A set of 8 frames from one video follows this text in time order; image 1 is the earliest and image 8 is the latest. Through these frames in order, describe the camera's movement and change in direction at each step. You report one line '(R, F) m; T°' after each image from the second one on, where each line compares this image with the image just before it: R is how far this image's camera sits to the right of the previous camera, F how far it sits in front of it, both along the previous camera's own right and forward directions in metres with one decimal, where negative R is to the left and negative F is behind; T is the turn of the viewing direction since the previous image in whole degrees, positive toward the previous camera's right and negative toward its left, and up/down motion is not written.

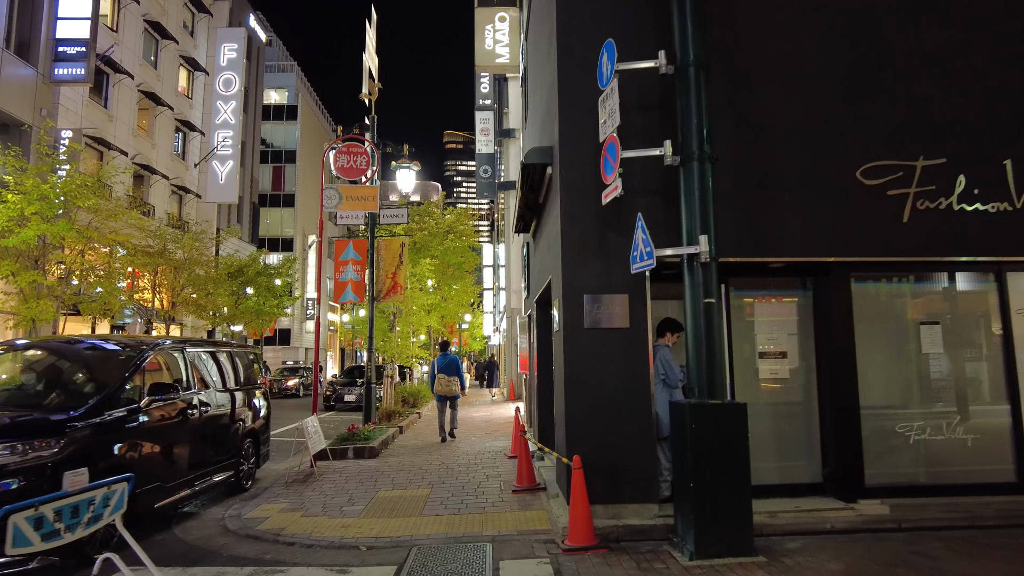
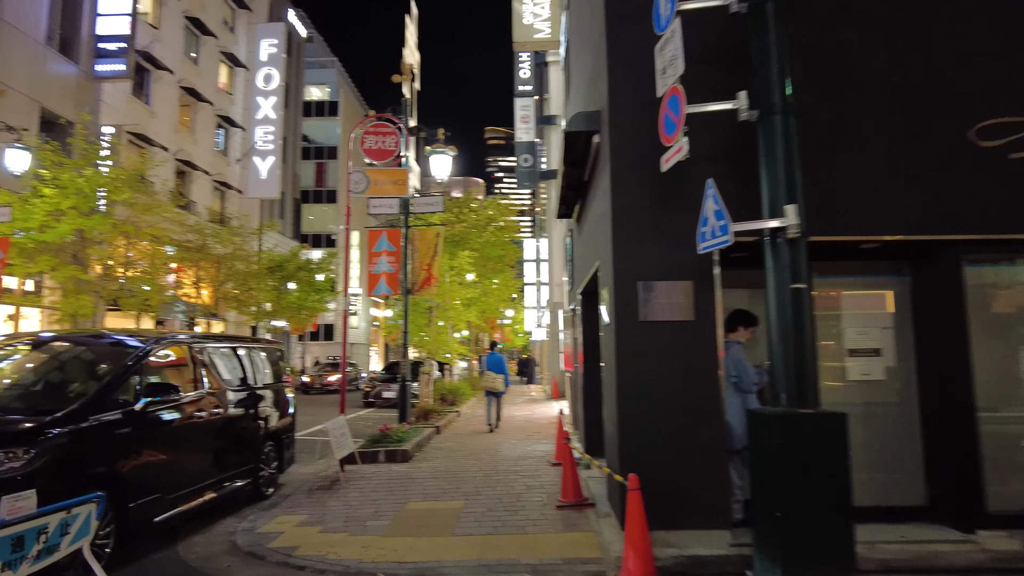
(0.0, +0.9) m; -4°
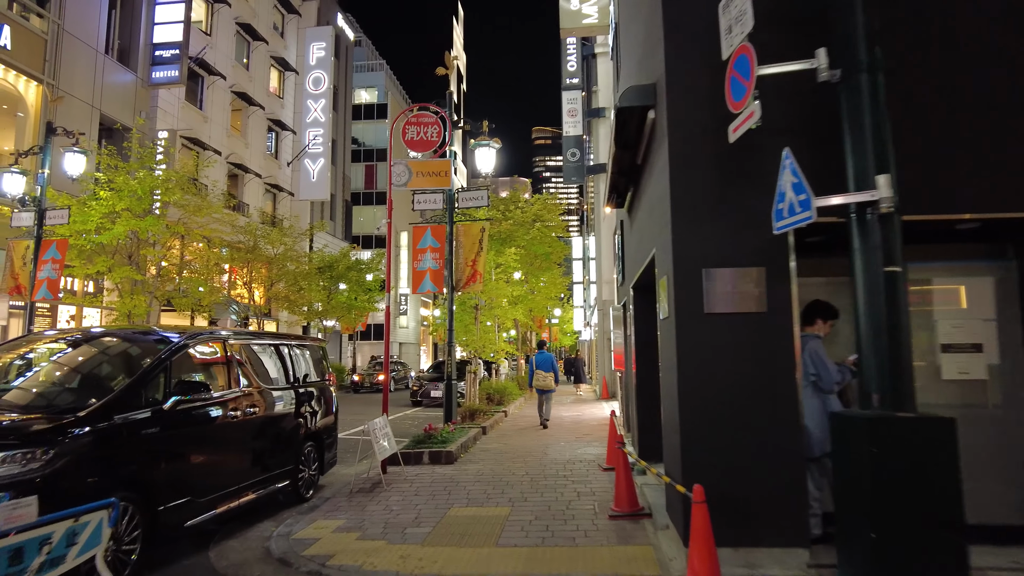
(0.0, +0.5) m; -4°
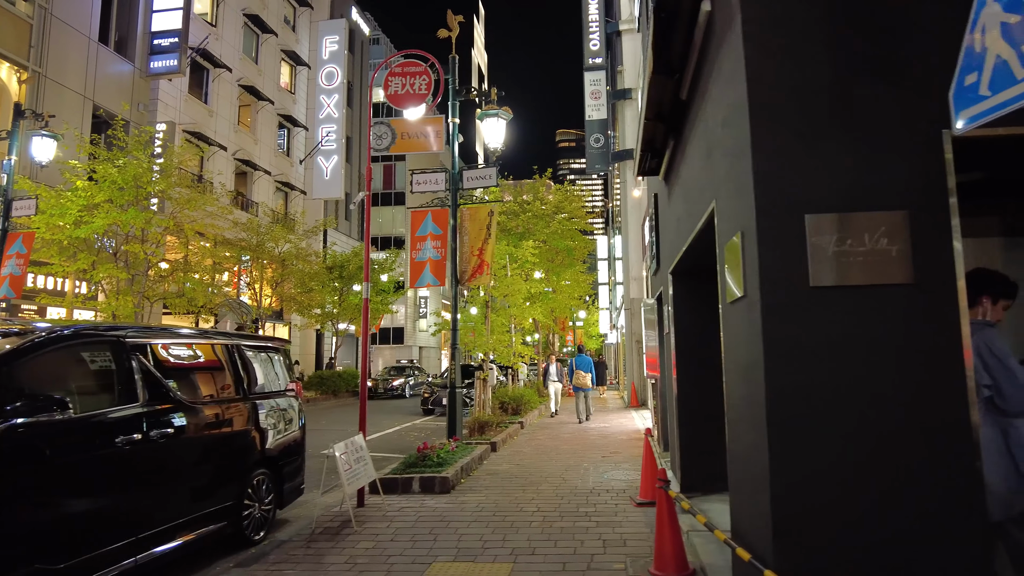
(+0.2, +1.8) m; -2°
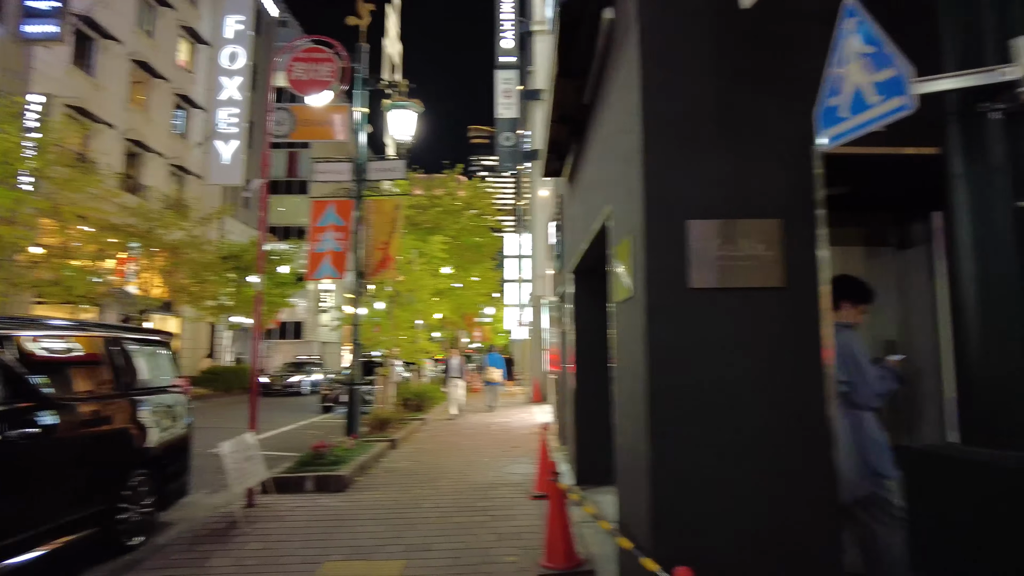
(+0.1, 0.0) m; +8°
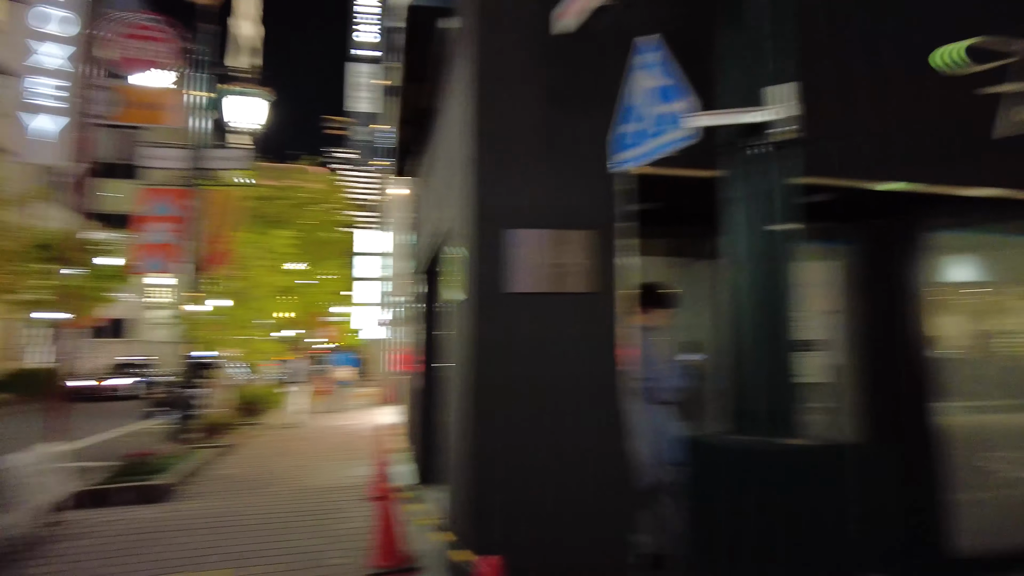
(+0.2, -0.1) m; +12°
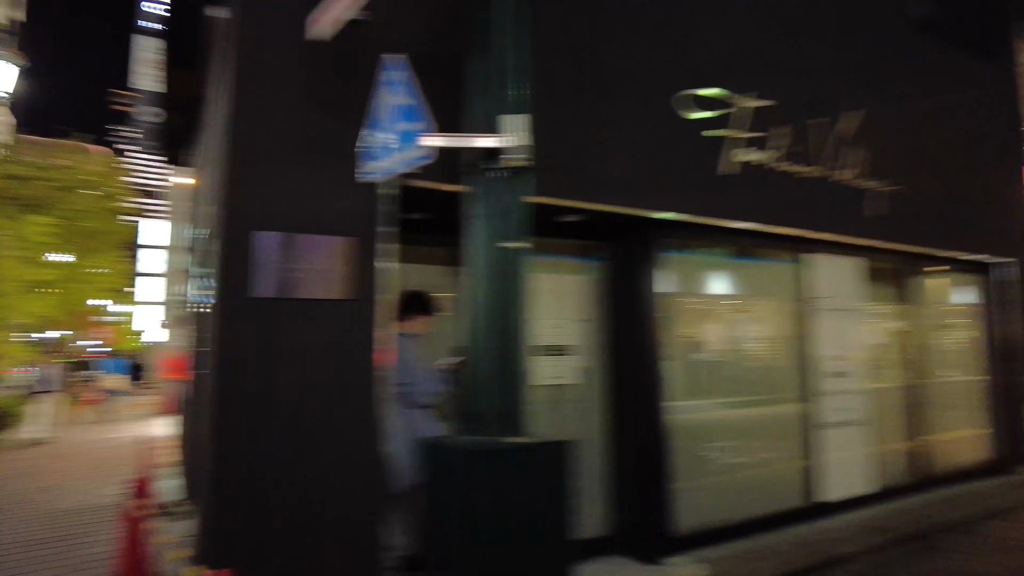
(+0.3, -0.1) m; +16°
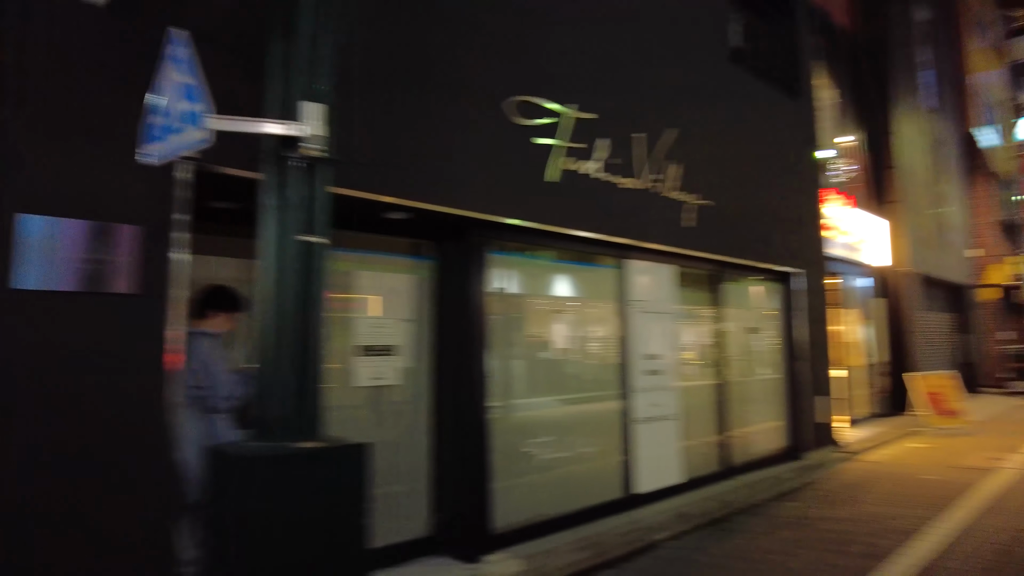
(+0.3, 0.0) m; +12°
